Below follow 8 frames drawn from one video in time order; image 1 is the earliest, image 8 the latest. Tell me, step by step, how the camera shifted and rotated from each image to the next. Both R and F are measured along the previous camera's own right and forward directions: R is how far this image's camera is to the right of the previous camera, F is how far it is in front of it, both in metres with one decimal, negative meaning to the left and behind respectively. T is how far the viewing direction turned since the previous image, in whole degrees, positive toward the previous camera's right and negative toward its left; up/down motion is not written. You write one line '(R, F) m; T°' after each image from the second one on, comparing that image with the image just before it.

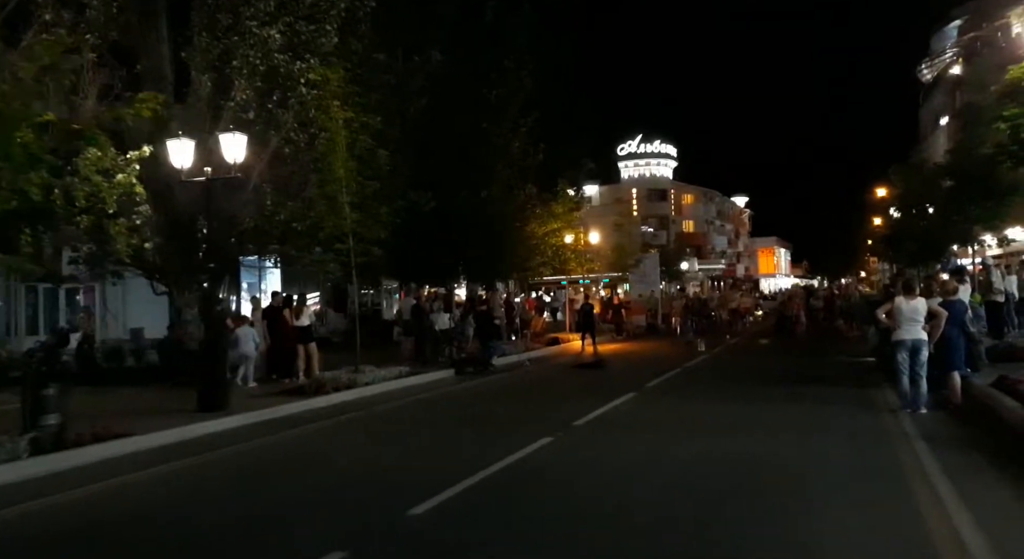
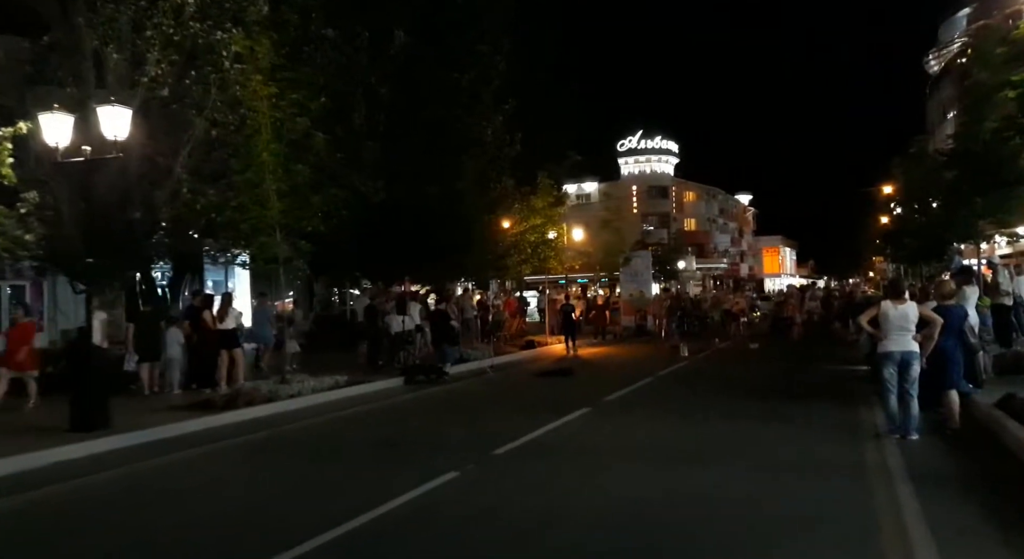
(+1.3, +2.0) m; 0°
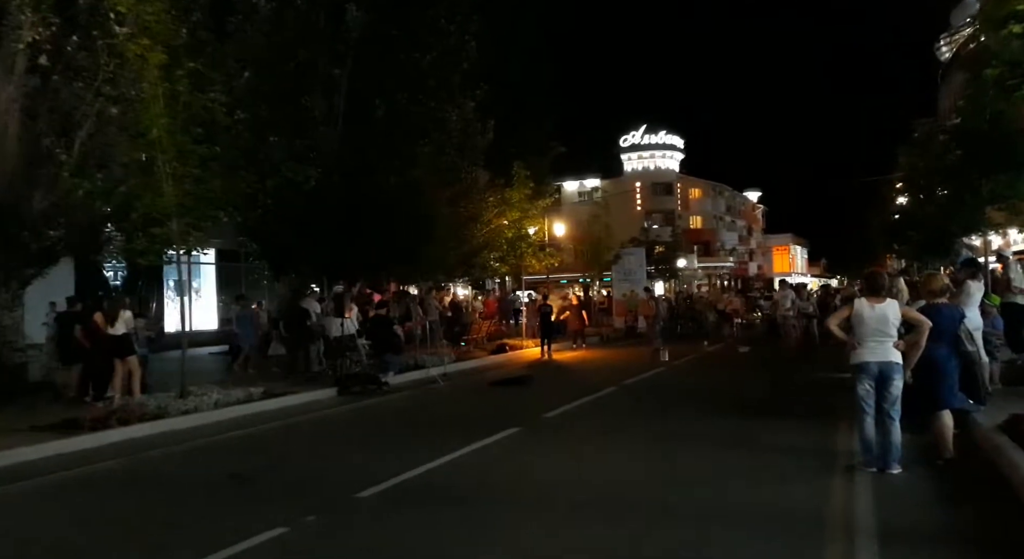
(+1.5, +2.1) m; -1°
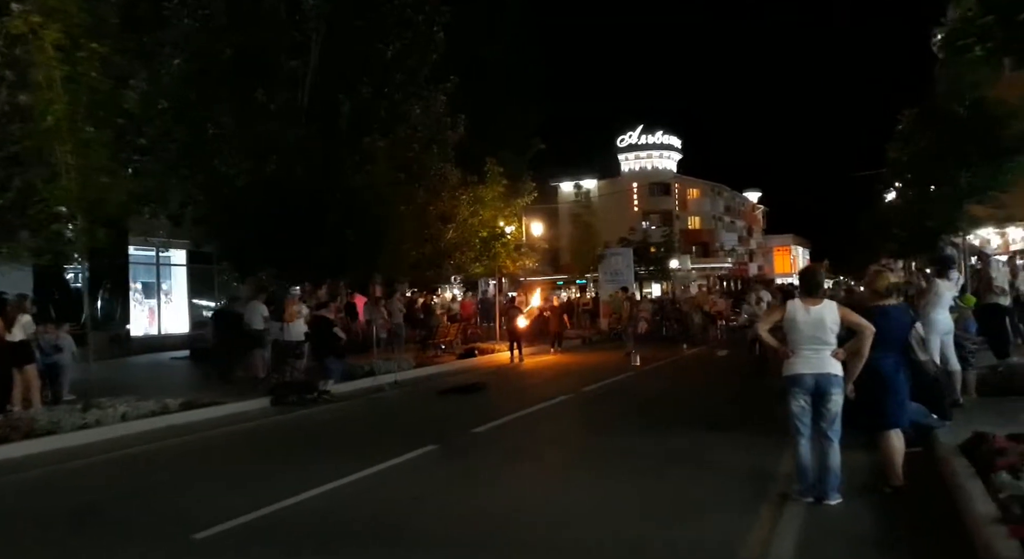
(+1.2, +1.2) m; 0°
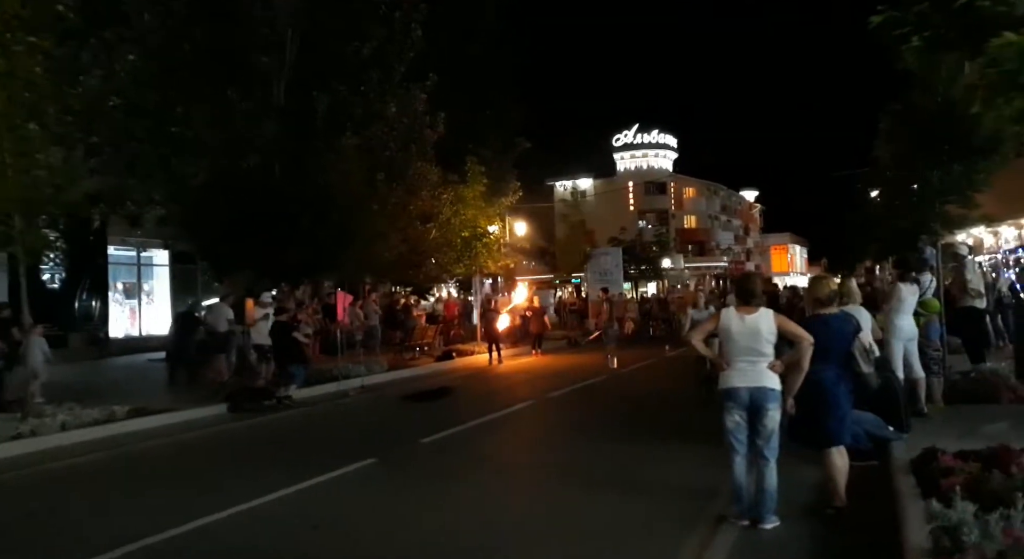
(+0.7, +0.4) m; 0°
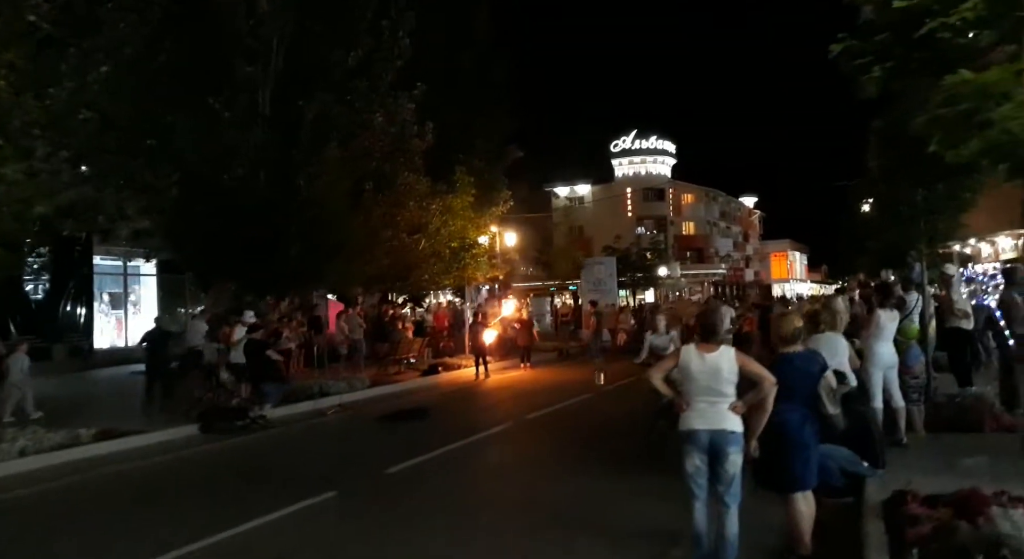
(+0.4, +0.3) m; 0°
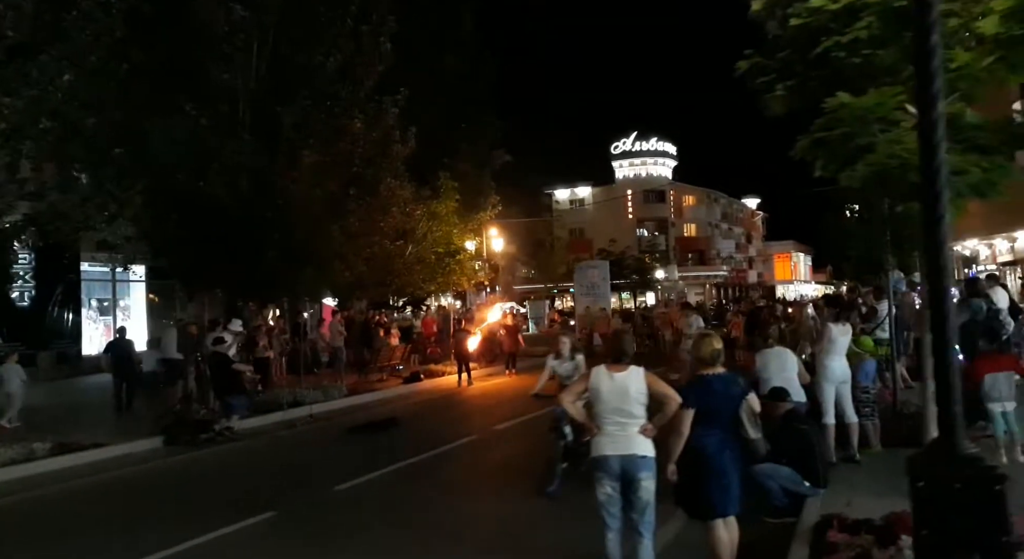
(+0.8, +0.2) m; -1°
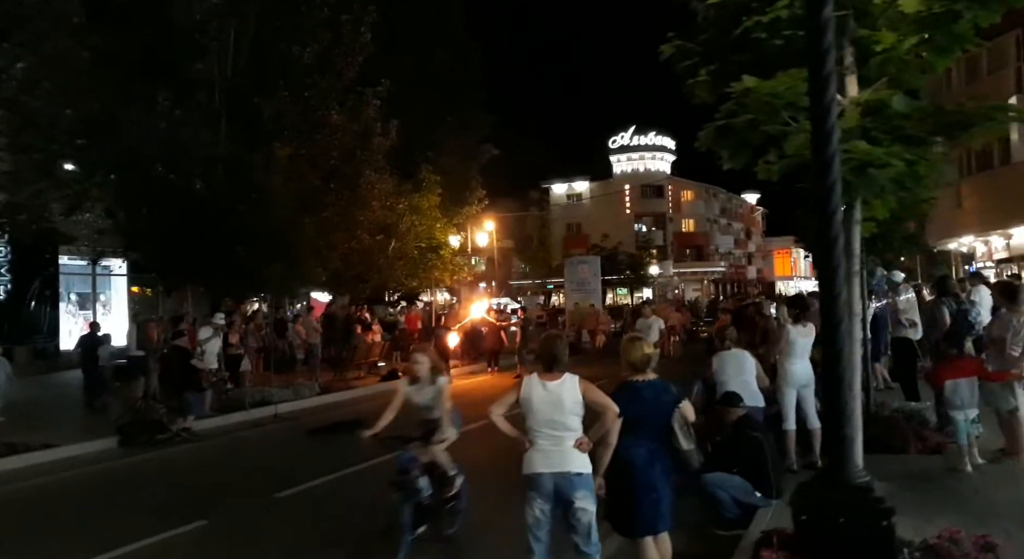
(+0.7, +0.4) m; 0°
